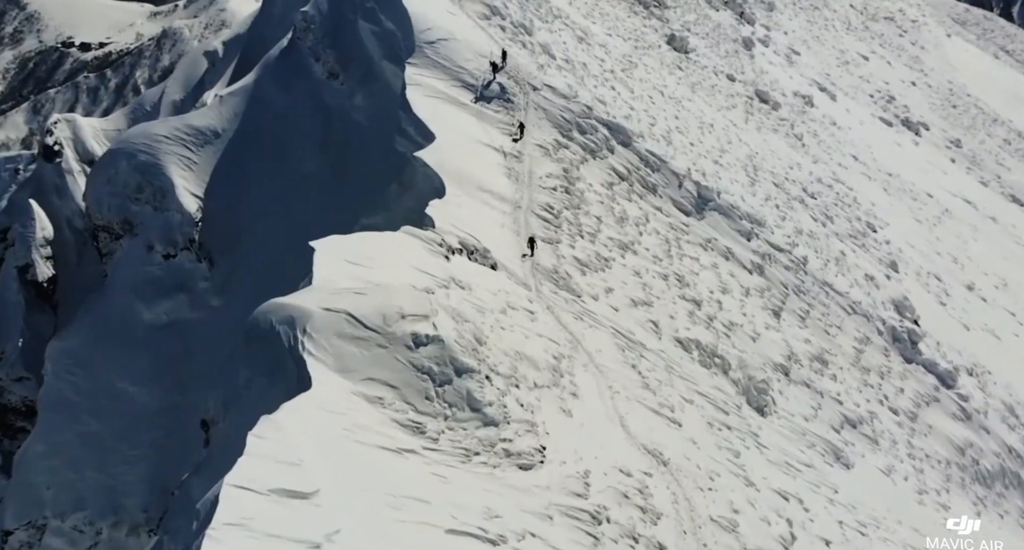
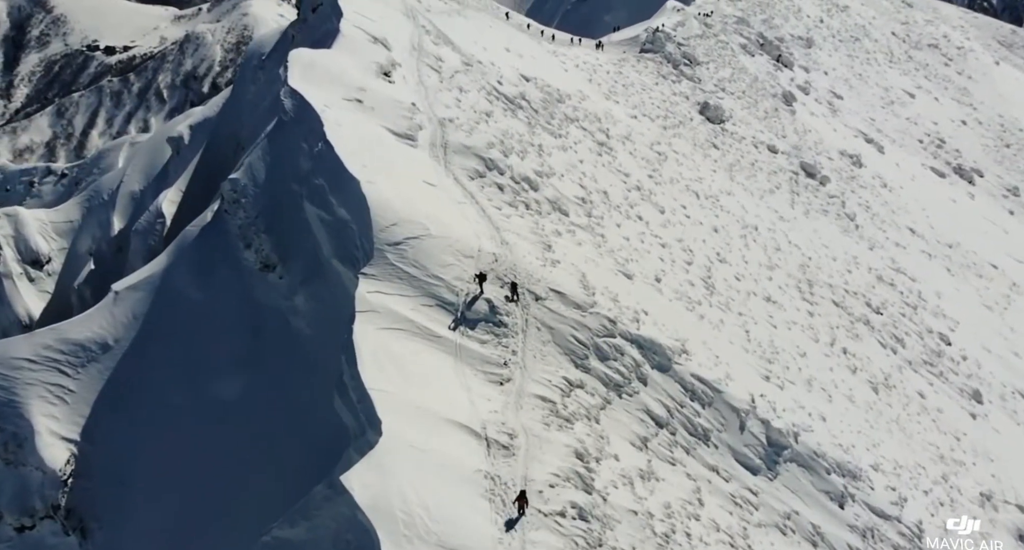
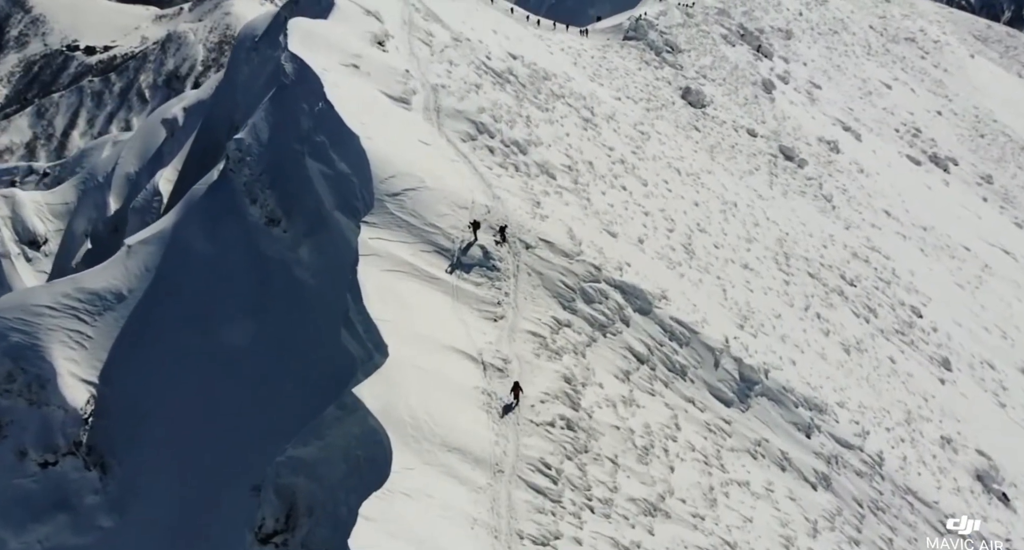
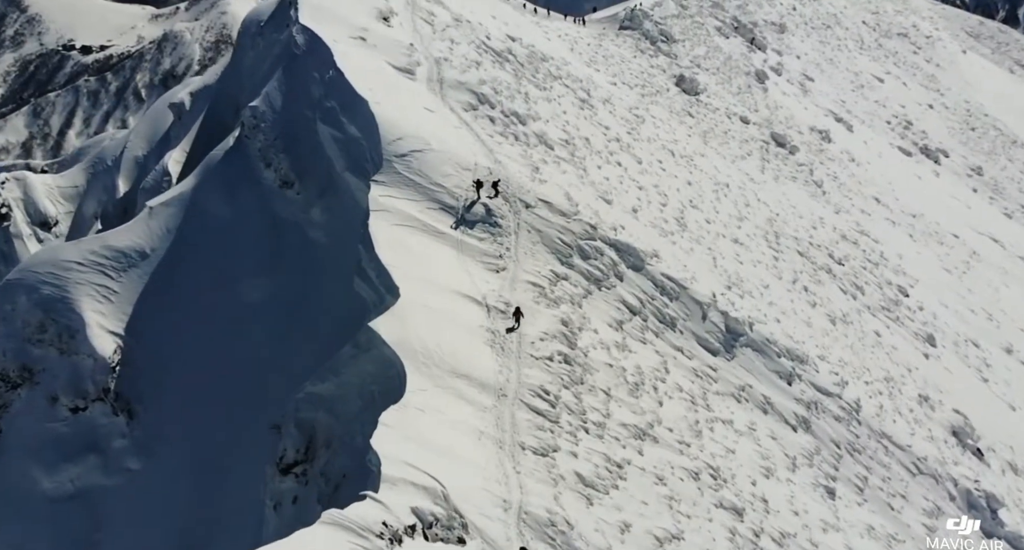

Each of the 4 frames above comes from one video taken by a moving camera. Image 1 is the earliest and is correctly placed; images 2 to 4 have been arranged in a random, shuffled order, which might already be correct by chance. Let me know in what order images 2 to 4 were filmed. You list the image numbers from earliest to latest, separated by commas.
4, 3, 2
